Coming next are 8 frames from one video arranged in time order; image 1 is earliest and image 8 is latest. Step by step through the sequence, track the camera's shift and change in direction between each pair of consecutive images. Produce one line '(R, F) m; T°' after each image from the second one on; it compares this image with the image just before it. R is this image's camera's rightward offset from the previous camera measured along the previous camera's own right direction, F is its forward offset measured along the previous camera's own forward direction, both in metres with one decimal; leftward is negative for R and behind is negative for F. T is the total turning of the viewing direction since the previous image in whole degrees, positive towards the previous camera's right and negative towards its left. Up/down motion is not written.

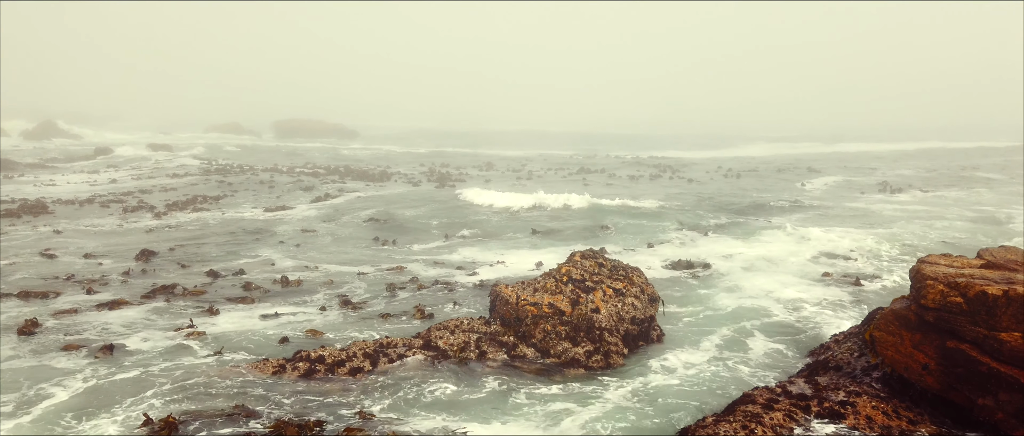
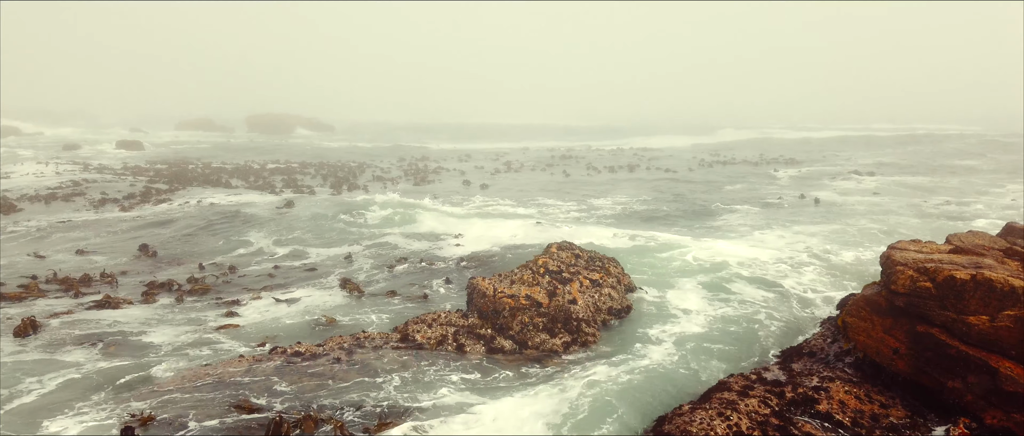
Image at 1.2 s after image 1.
(+0.4, 0.0) m; +1°
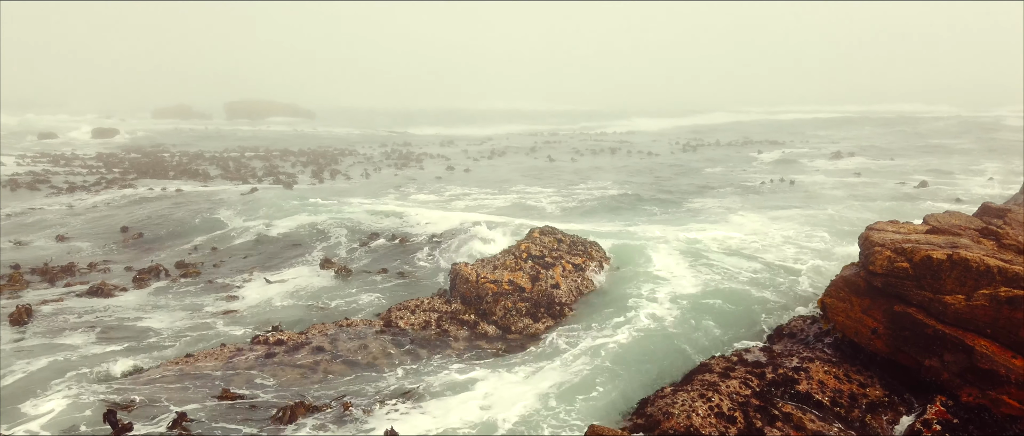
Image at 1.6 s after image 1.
(+0.3, 0.0) m; +1°
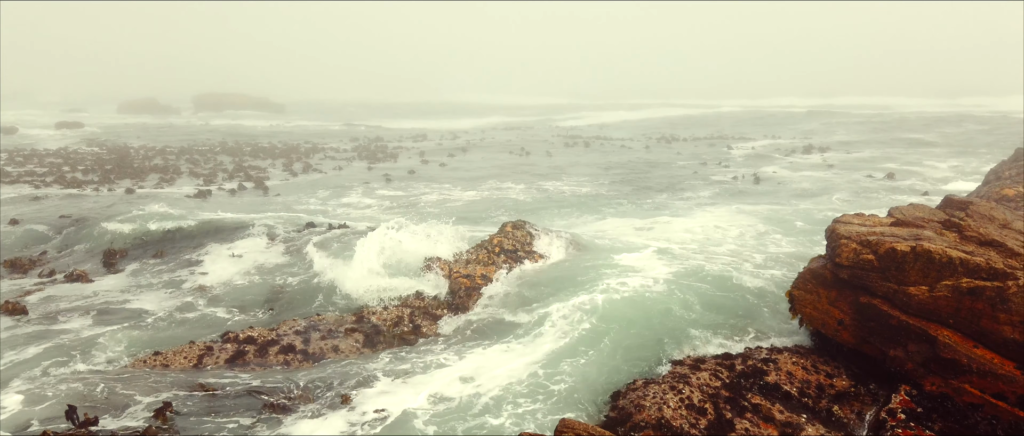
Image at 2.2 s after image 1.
(+0.5, 0.0) m; +1°
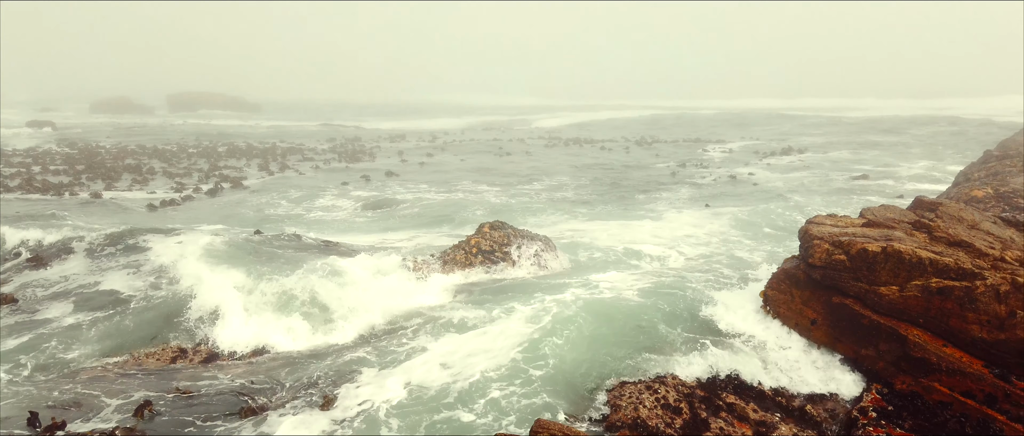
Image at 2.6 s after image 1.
(+0.4, 0.0) m; +1°
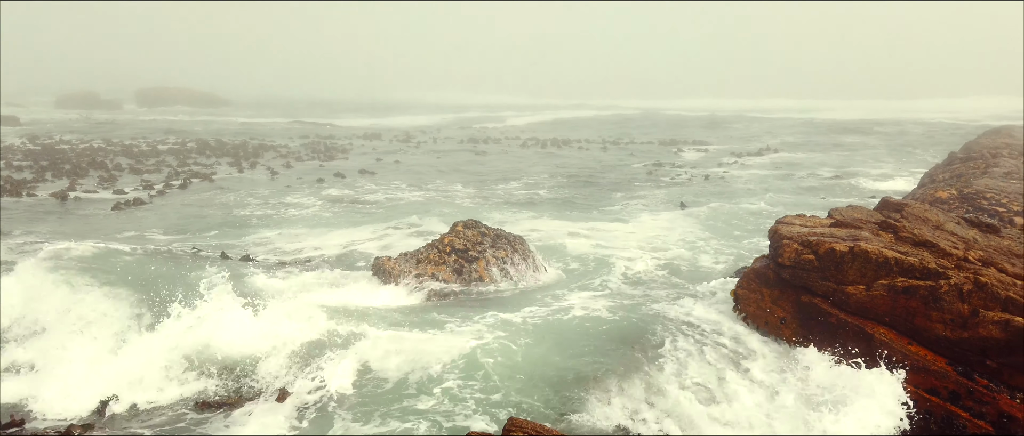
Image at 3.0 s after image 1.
(+0.4, 0.0) m; +1°
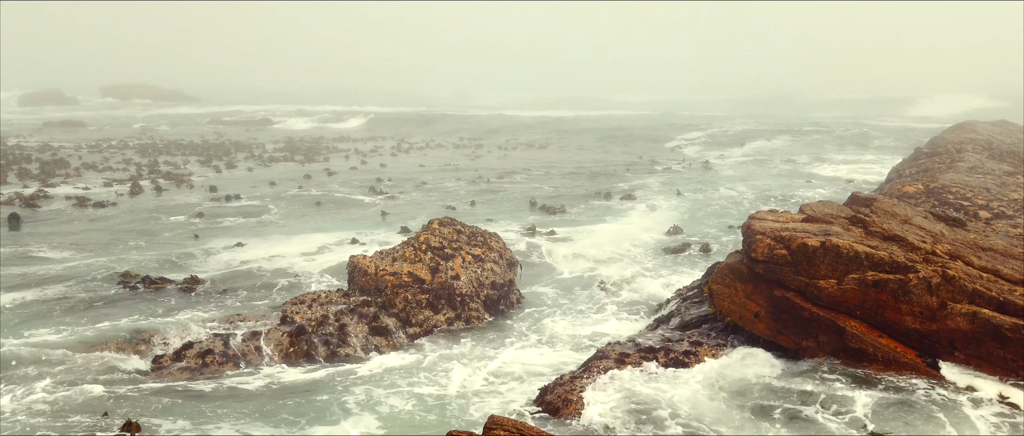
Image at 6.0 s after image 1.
(+0.3, 0.0) m; +1°
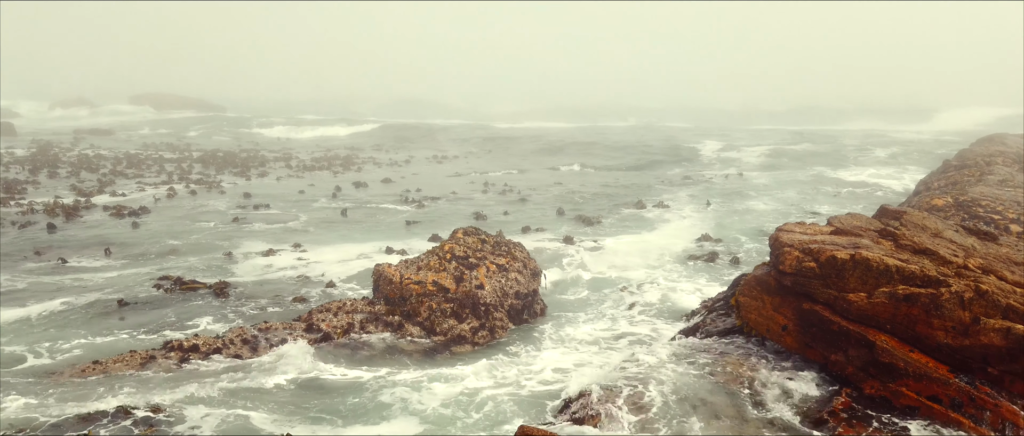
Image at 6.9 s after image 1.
(-0.4, 0.0) m; -1°
